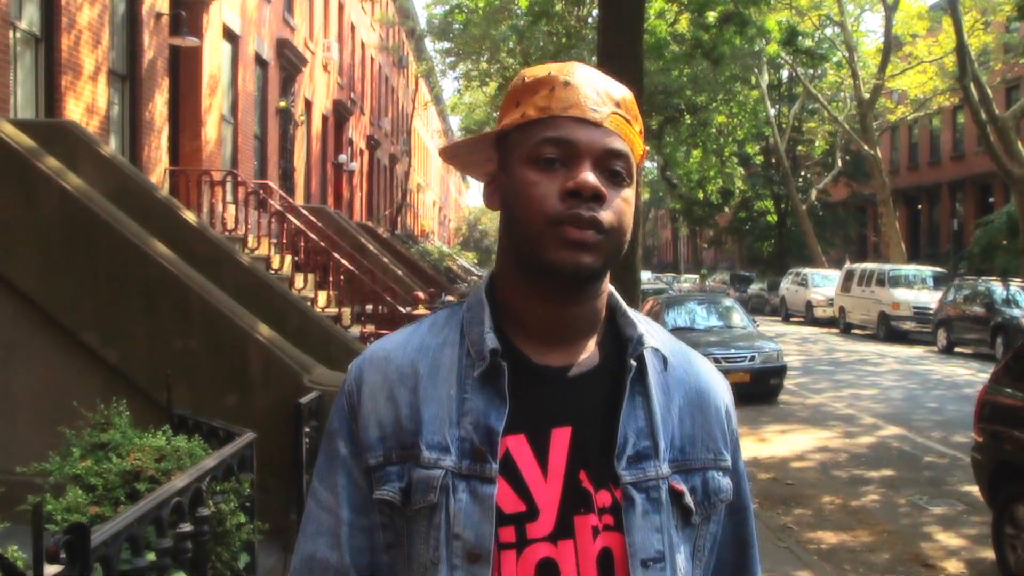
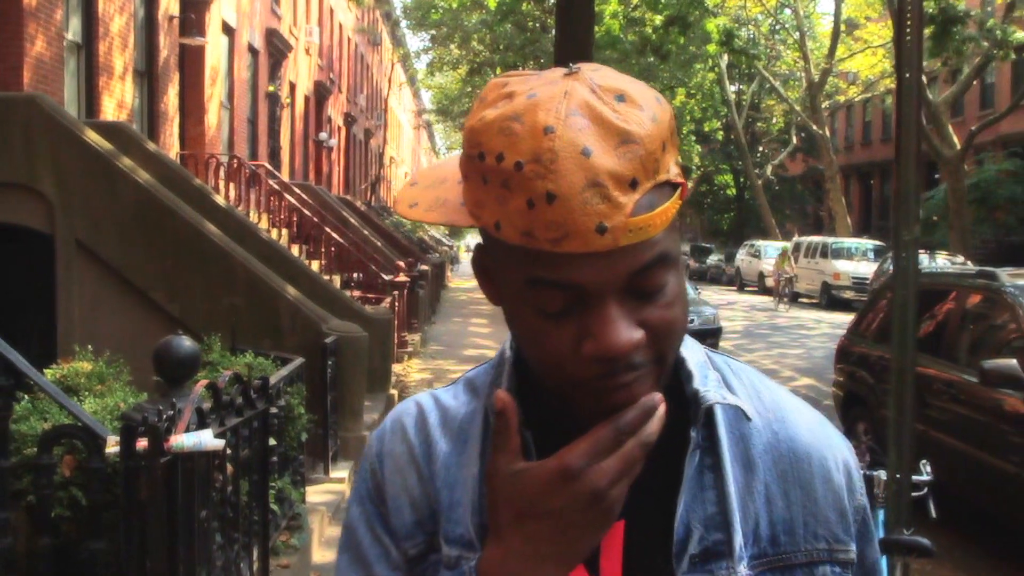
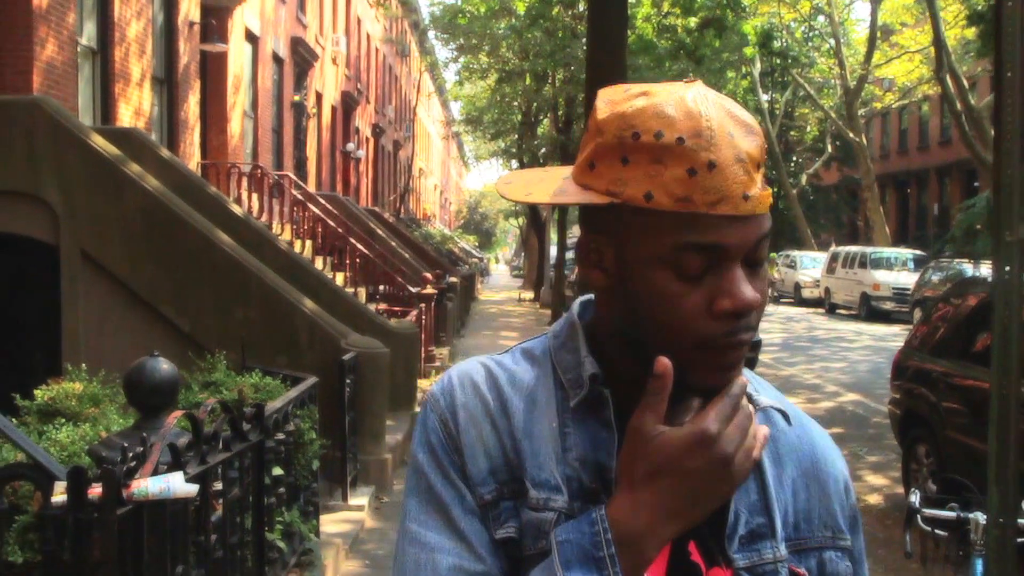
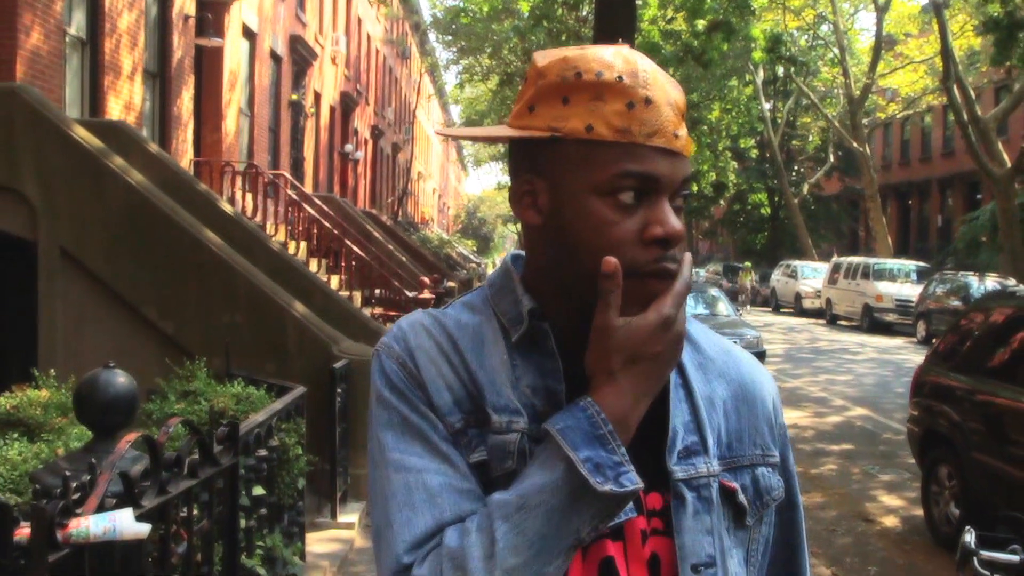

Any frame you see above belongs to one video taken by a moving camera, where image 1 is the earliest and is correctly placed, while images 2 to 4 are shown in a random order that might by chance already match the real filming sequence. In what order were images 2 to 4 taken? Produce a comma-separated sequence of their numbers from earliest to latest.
4, 3, 2
